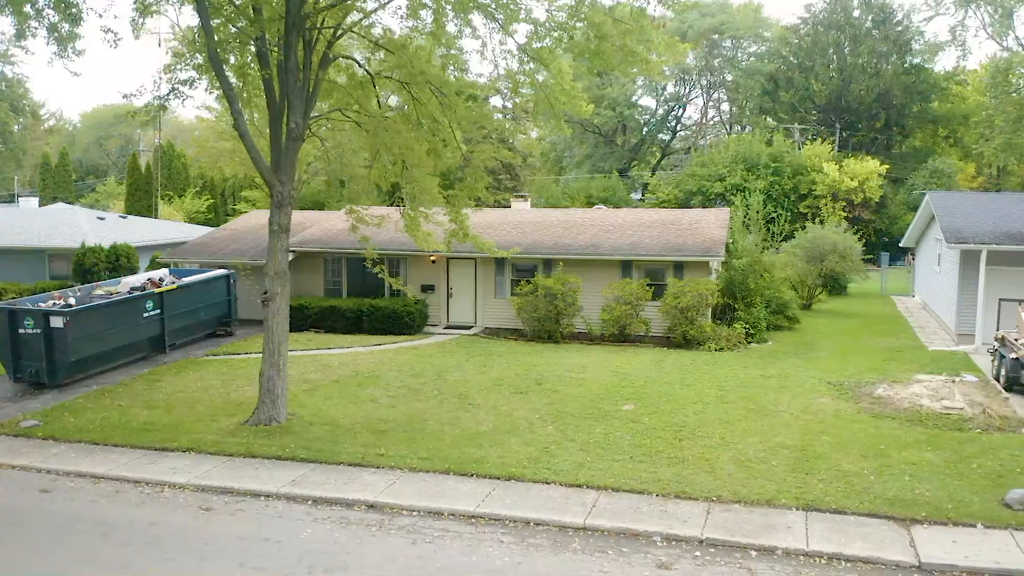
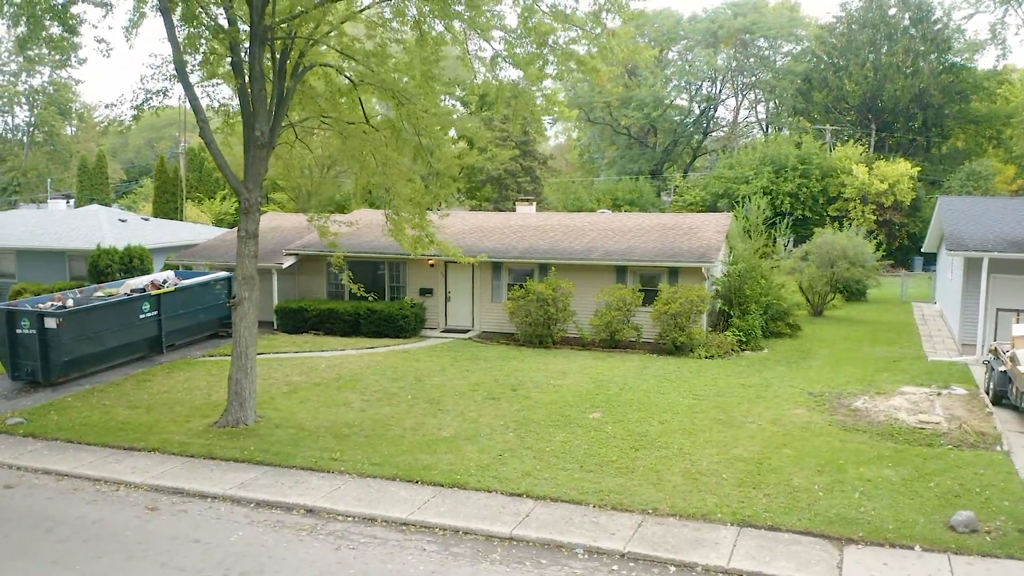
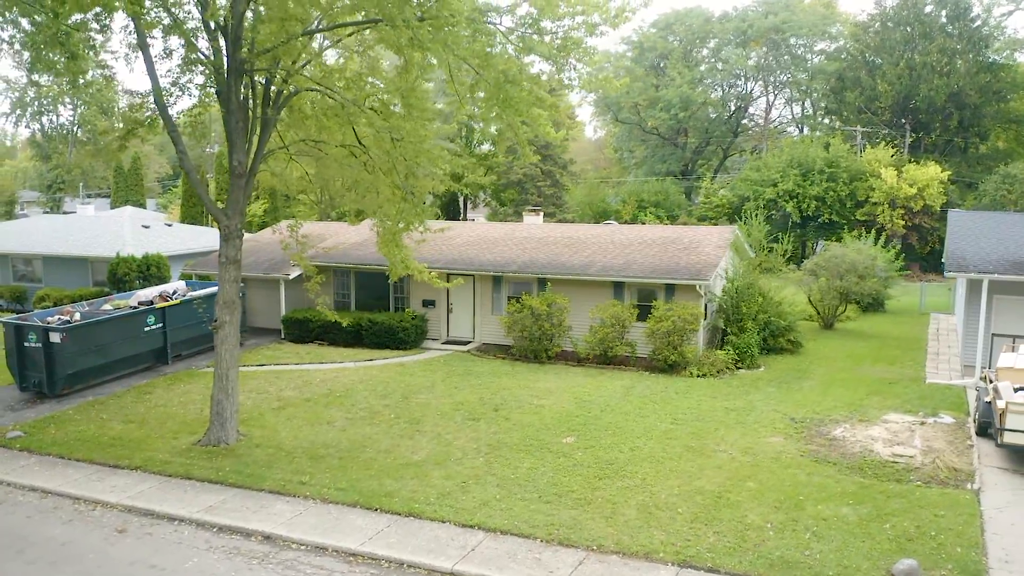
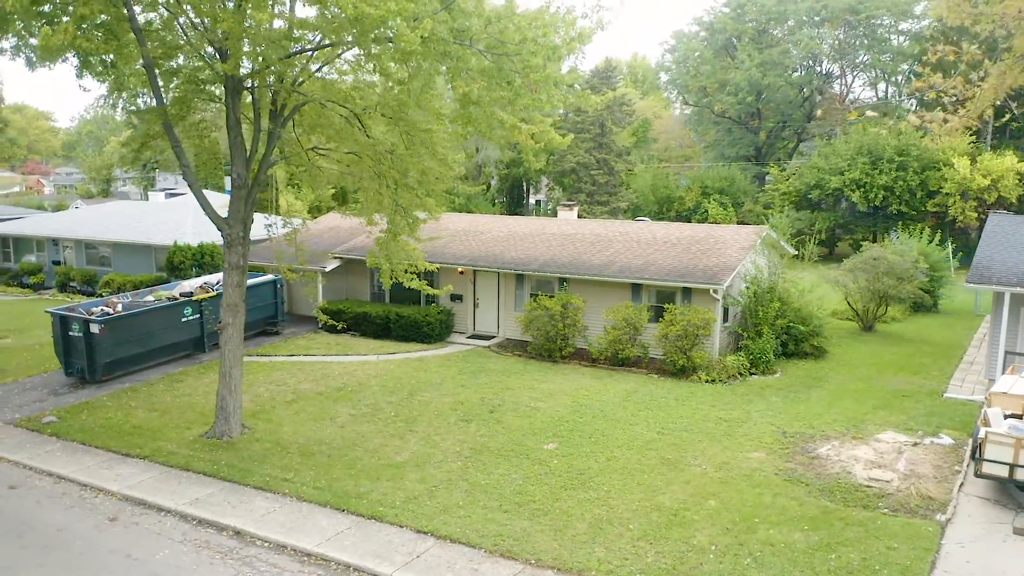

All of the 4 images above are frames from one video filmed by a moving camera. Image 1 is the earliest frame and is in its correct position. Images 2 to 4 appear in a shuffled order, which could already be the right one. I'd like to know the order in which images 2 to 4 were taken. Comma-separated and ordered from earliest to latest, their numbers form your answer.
2, 3, 4
